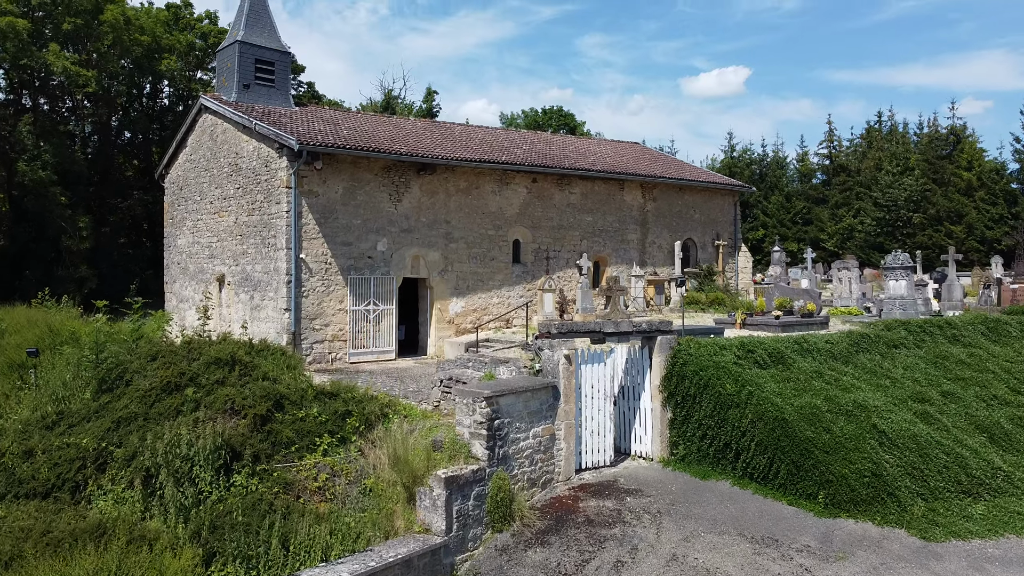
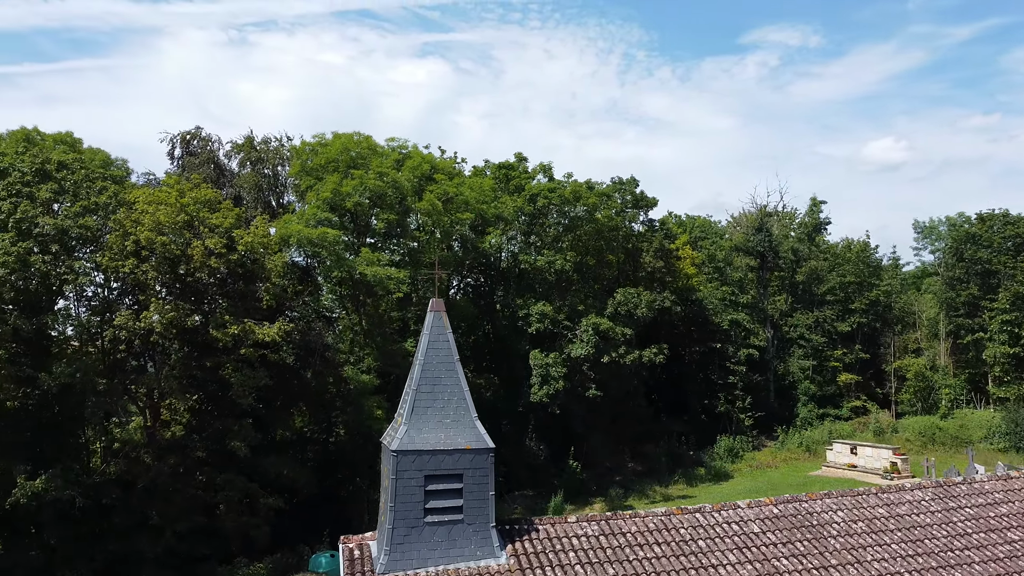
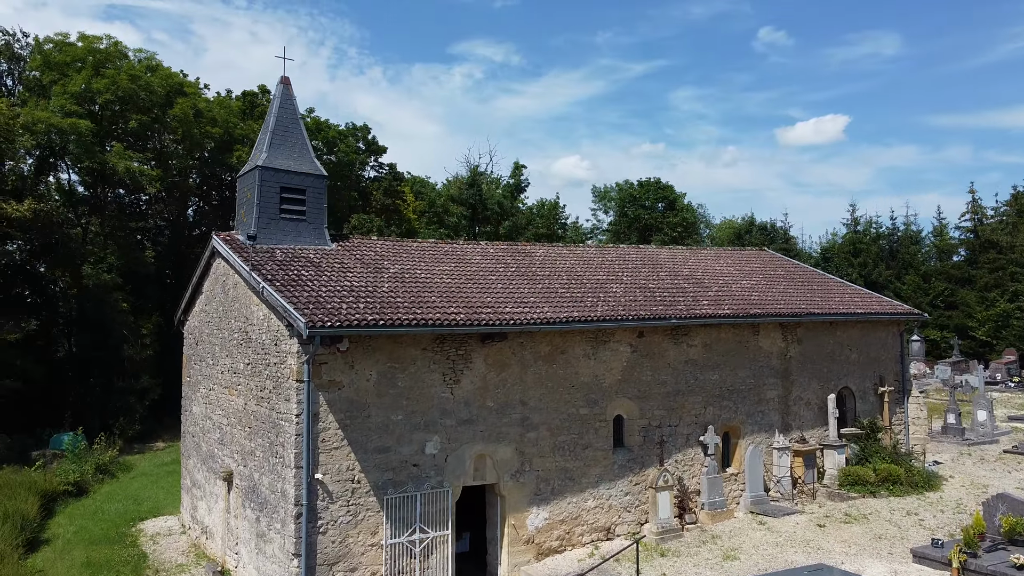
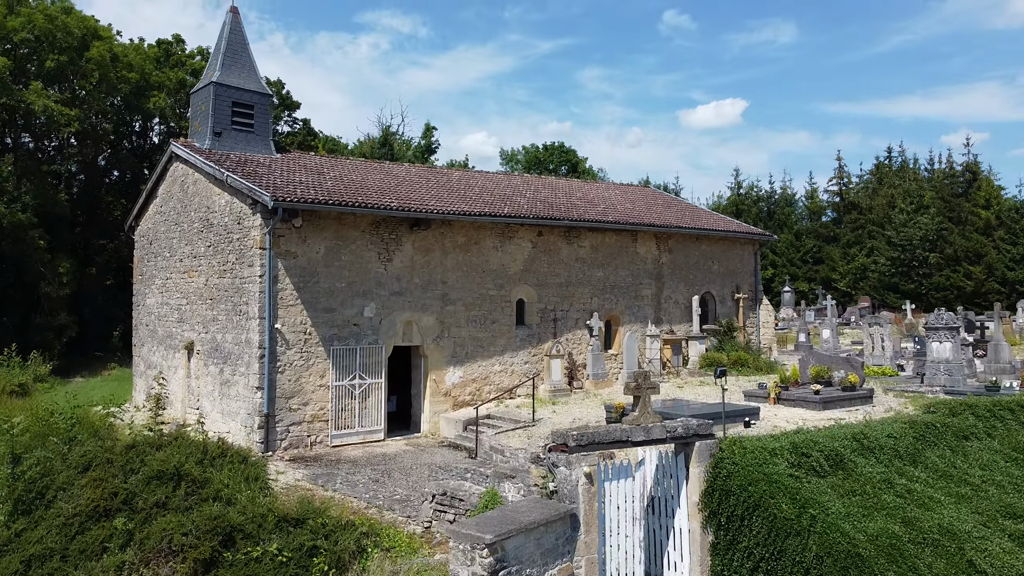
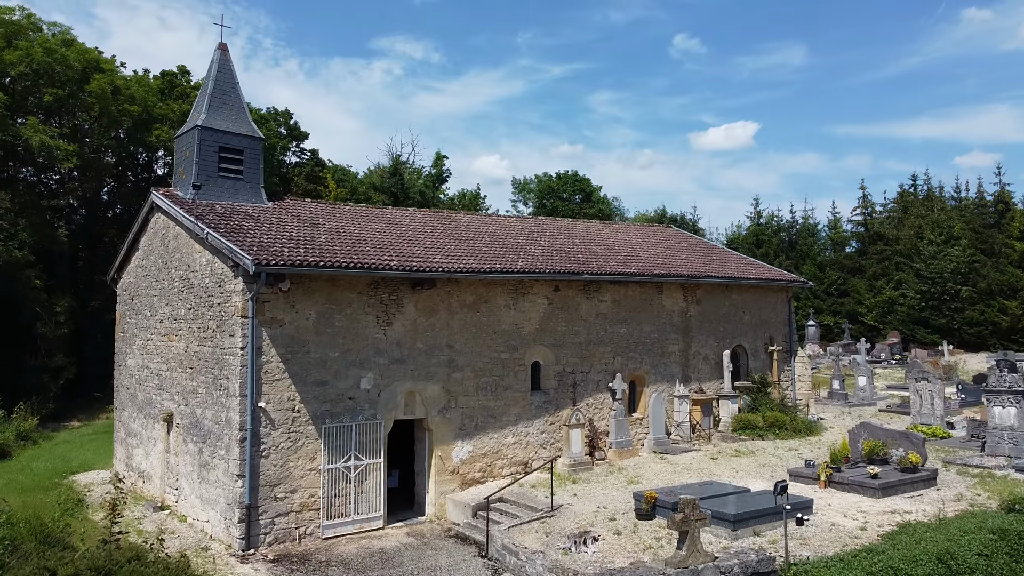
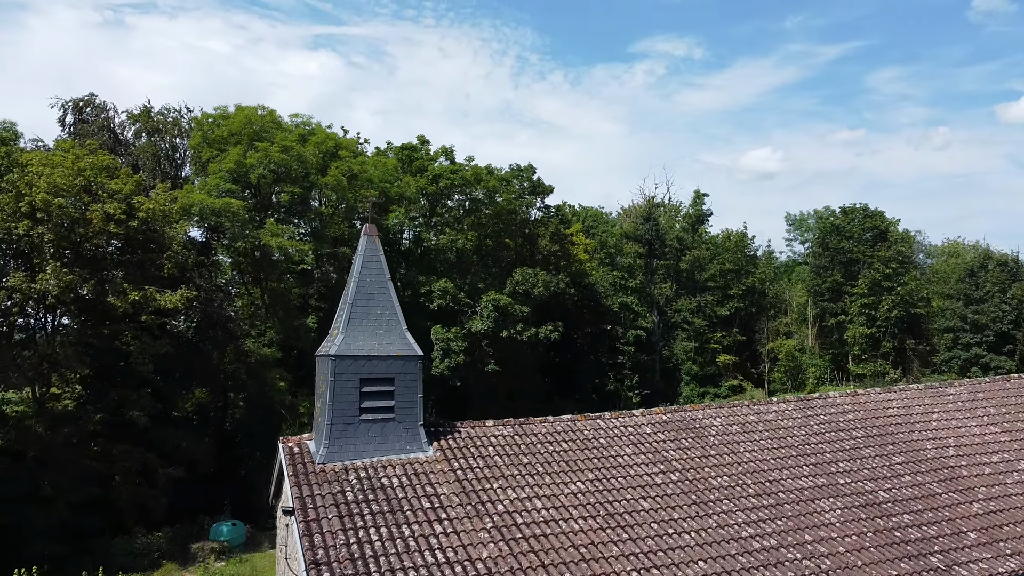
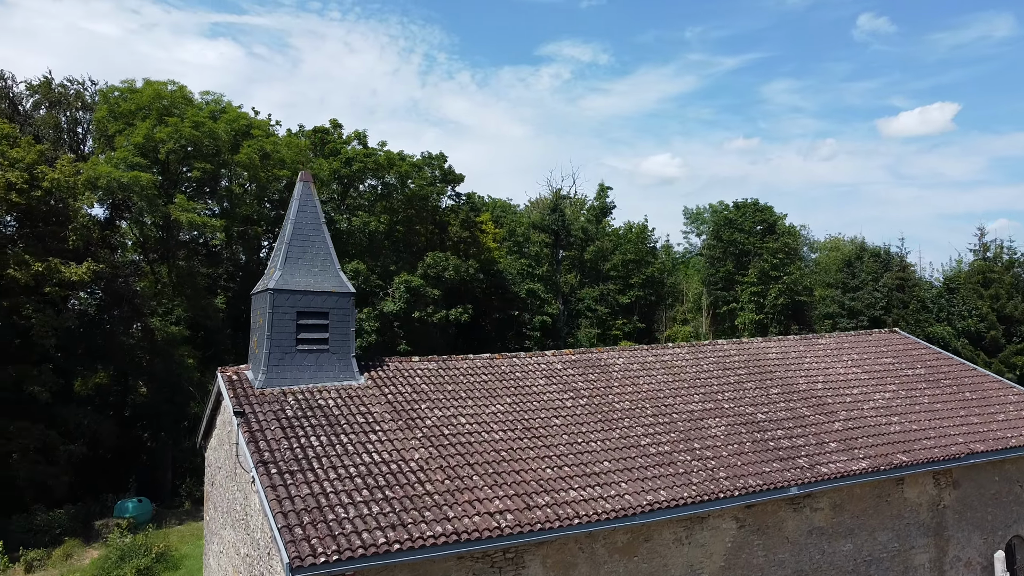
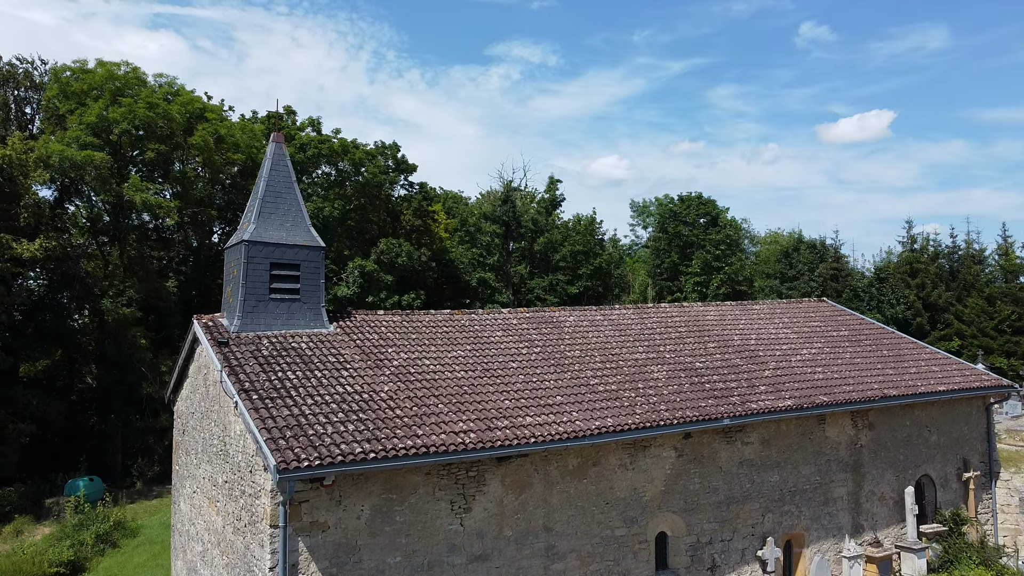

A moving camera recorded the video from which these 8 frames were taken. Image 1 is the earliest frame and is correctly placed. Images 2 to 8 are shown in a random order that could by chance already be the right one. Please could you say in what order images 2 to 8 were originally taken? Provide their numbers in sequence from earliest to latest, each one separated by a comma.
4, 5, 3, 8, 7, 6, 2
